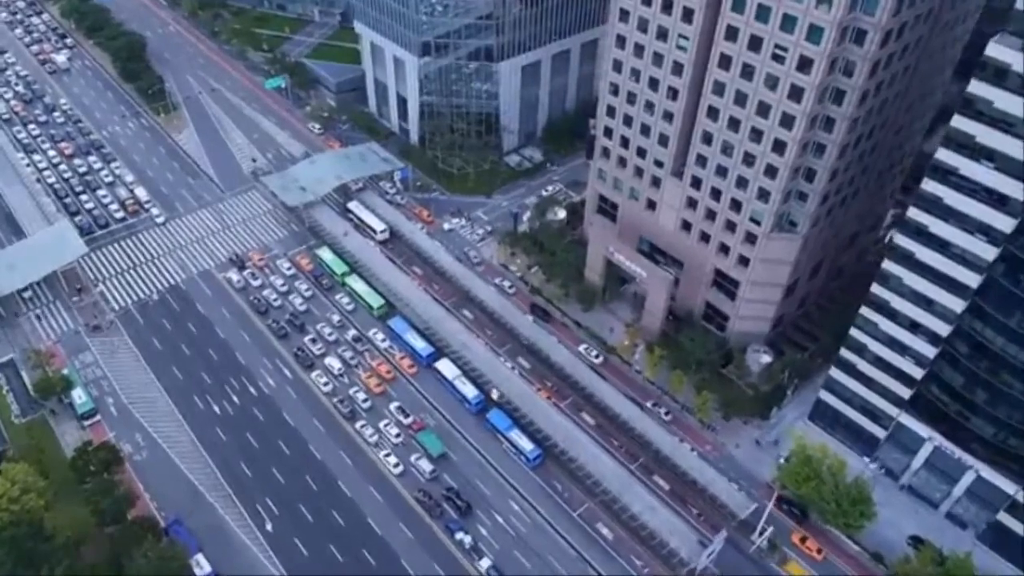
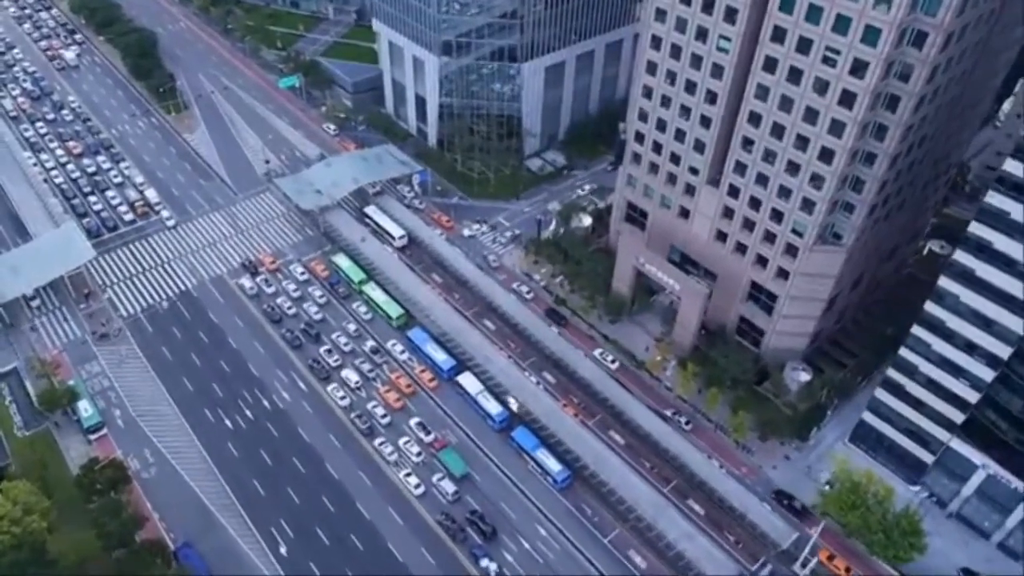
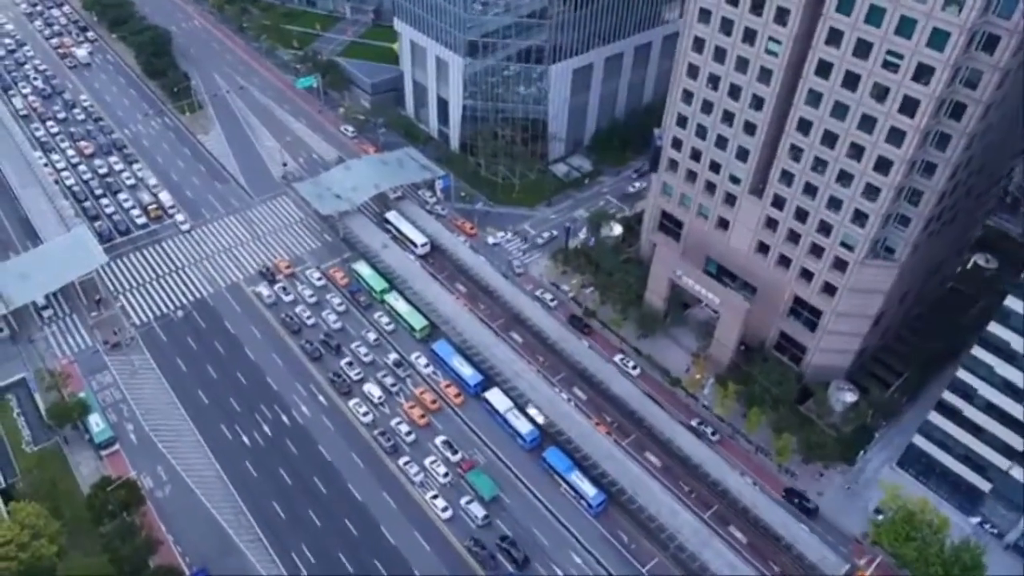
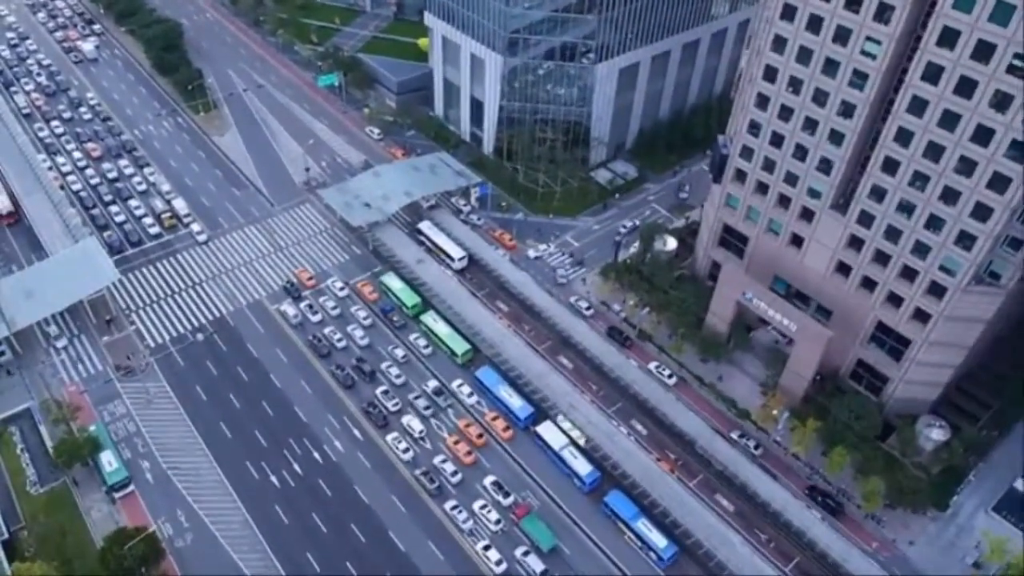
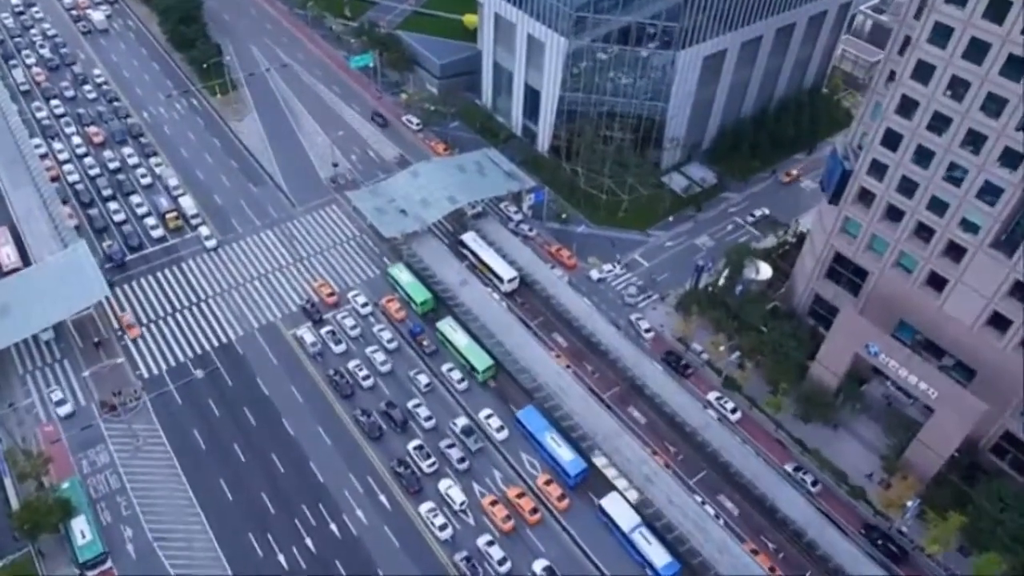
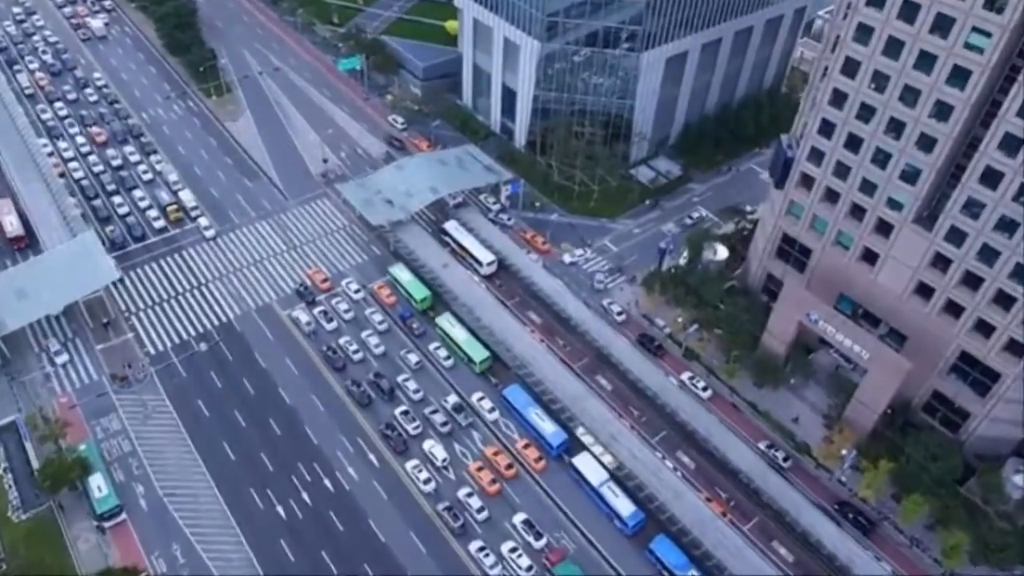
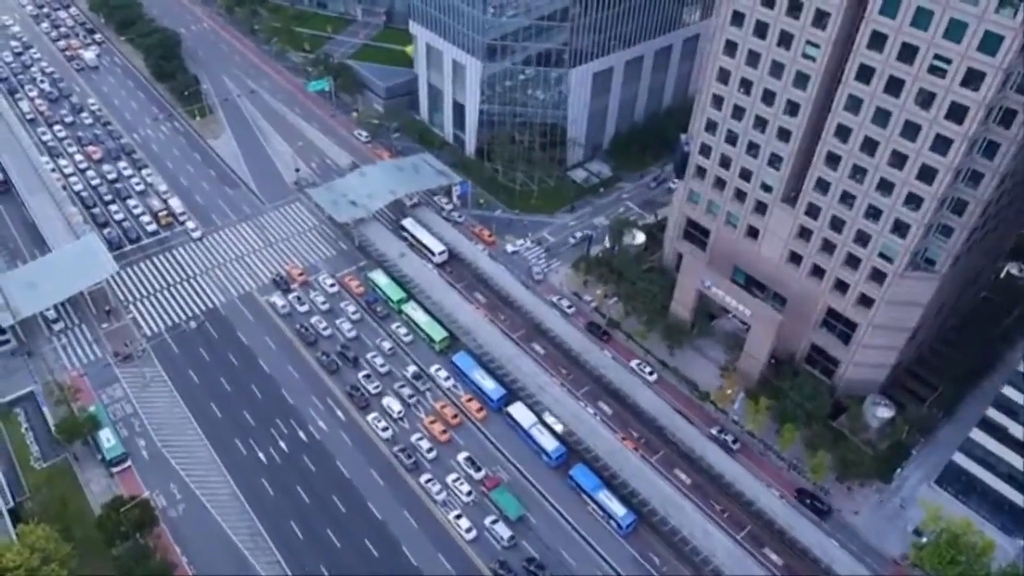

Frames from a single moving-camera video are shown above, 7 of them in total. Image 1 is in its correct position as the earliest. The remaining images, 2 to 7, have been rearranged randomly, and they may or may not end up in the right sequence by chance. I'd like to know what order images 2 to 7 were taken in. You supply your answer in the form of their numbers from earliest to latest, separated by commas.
2, 3, 7, 4, 6, 5
